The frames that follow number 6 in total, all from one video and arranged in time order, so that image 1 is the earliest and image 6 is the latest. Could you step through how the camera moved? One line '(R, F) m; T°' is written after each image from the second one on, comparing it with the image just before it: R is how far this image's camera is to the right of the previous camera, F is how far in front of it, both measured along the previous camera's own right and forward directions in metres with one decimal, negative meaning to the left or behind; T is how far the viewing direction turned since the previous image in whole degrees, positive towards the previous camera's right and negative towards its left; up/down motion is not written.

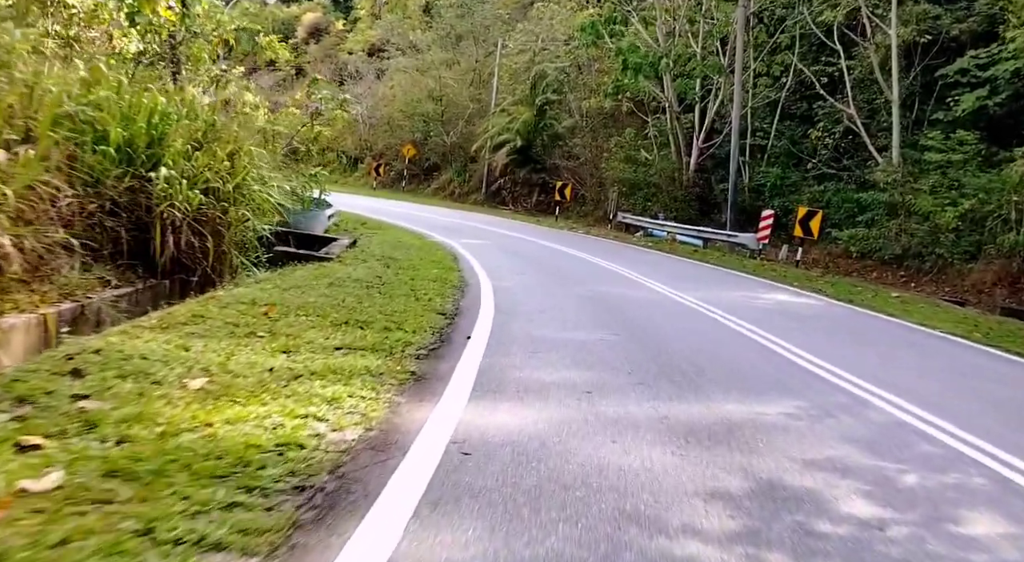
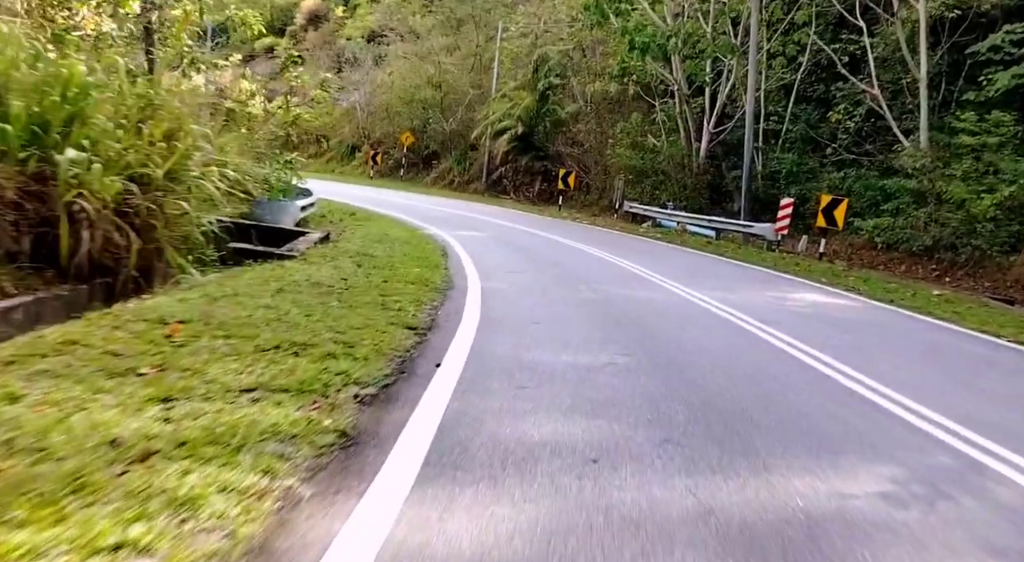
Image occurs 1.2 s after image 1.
(+0.2, +1.8) m; 0°
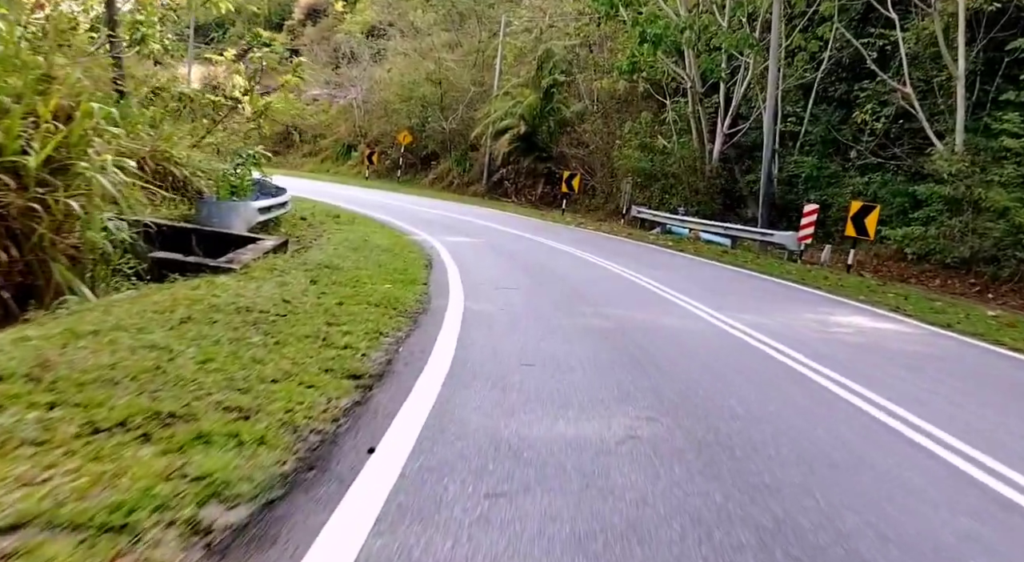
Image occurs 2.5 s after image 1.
(+0.2, +2.0) m; 0°
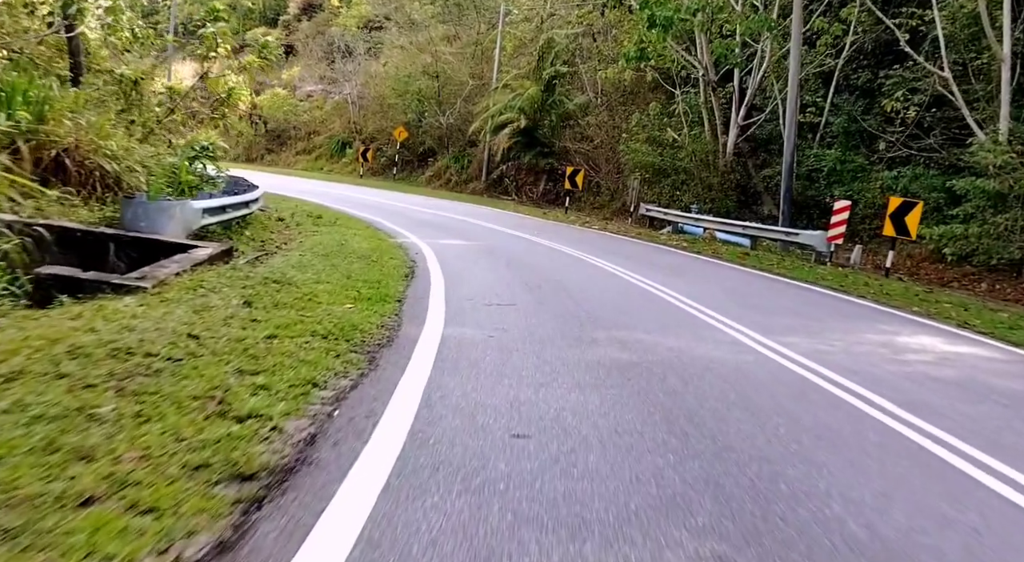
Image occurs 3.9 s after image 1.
(+0.1, +2.1) m; 0°
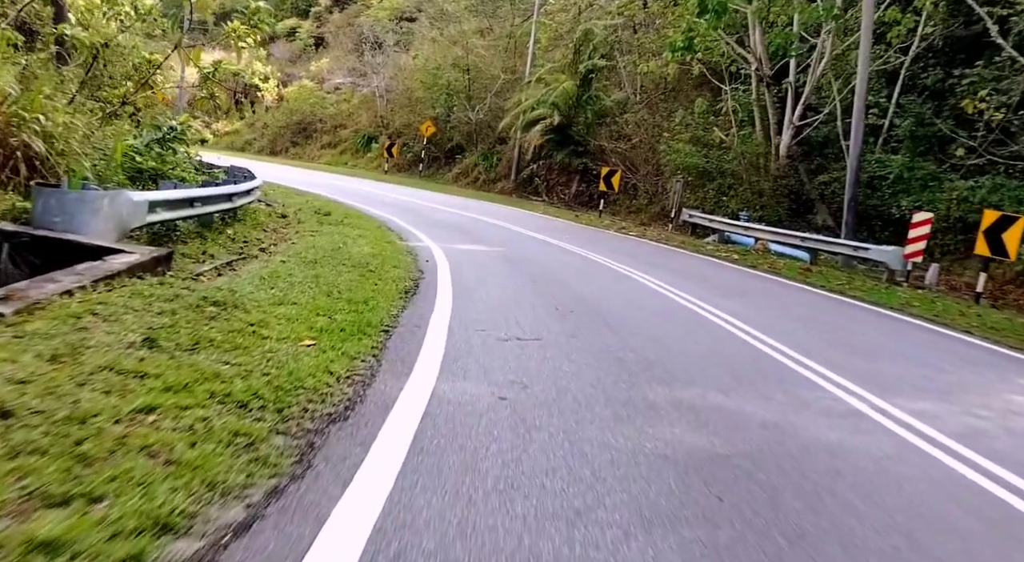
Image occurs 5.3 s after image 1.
(0.0, +2.3) m; -2°
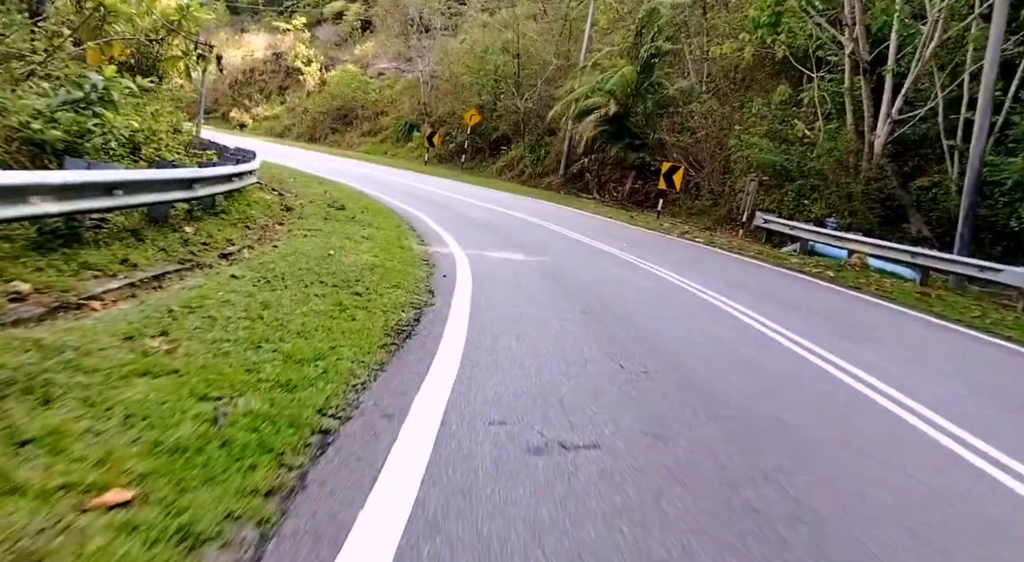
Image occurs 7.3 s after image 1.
(0.0, +3.1) m; -4°
